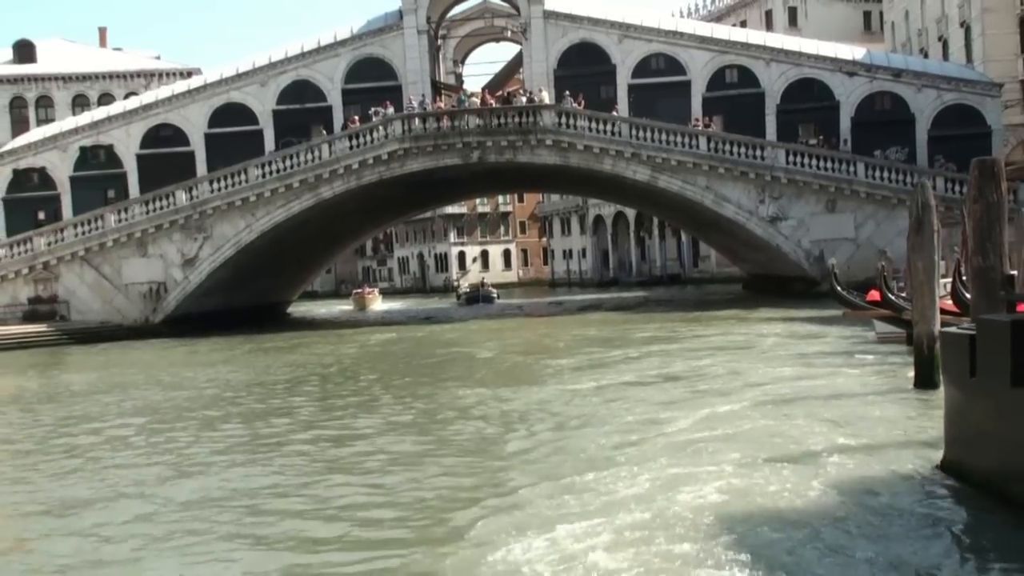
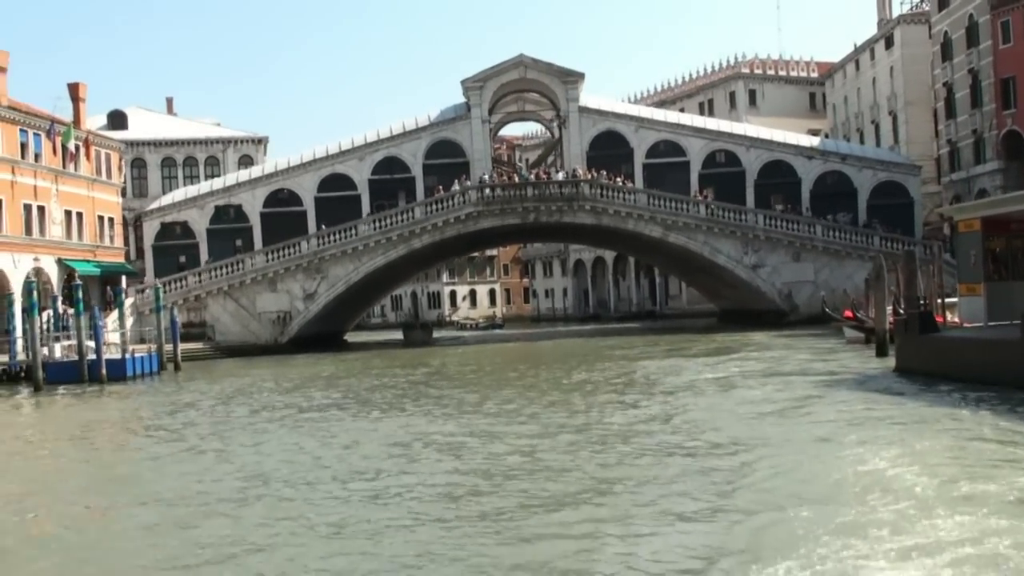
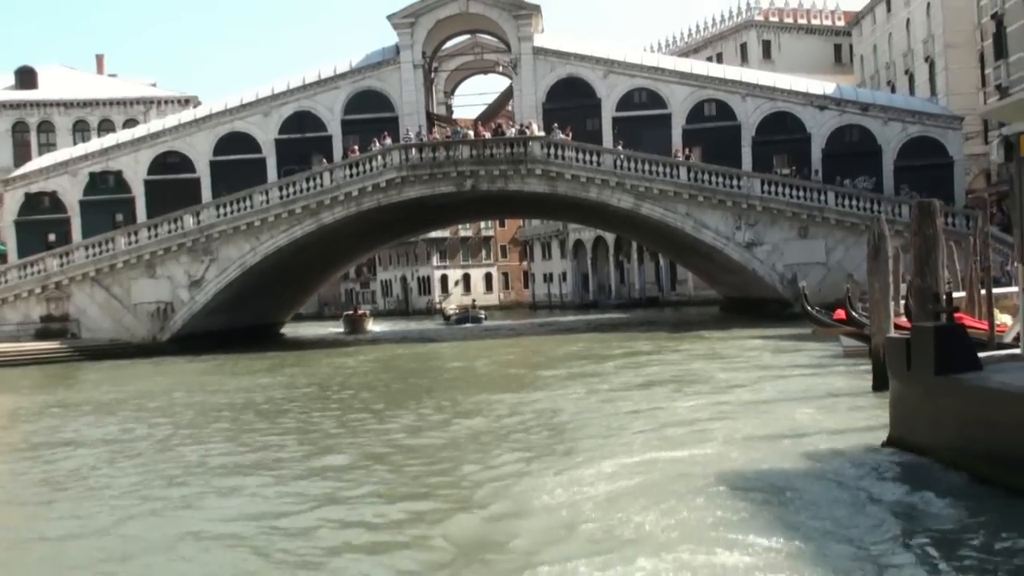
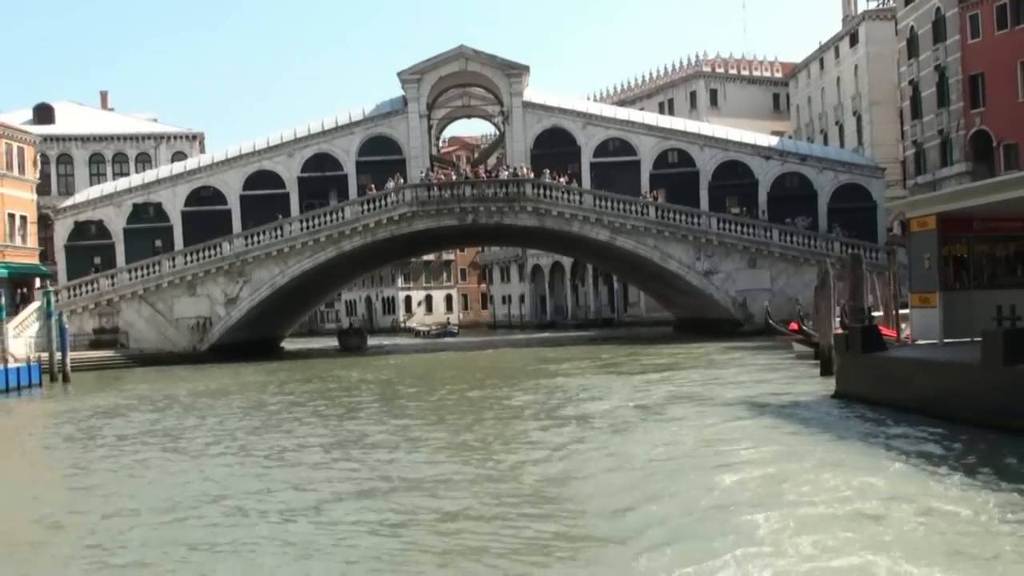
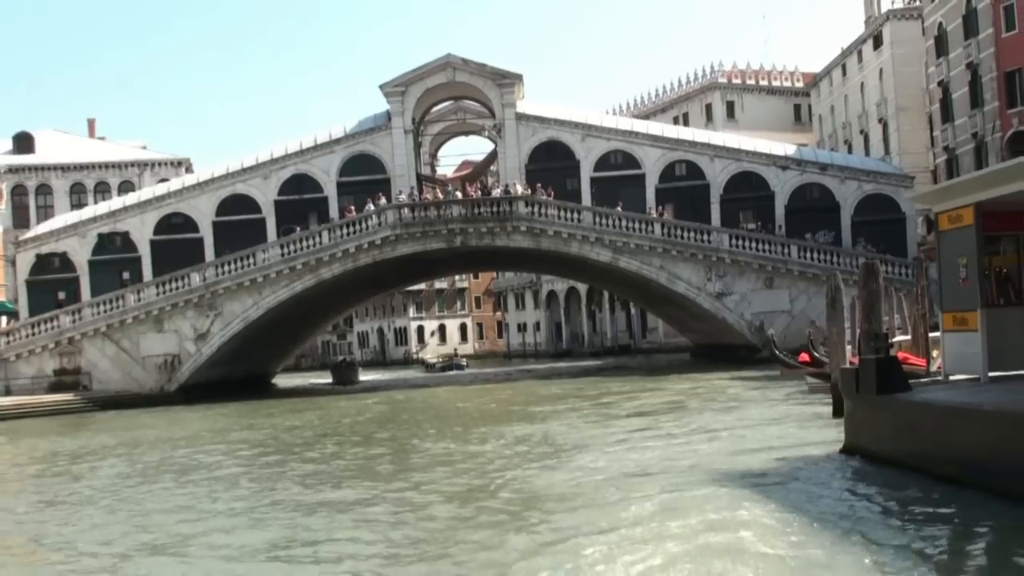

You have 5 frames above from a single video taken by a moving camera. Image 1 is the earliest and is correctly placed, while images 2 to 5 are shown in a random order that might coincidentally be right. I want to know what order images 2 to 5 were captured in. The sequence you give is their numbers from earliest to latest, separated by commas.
3, 5, 4, 2
